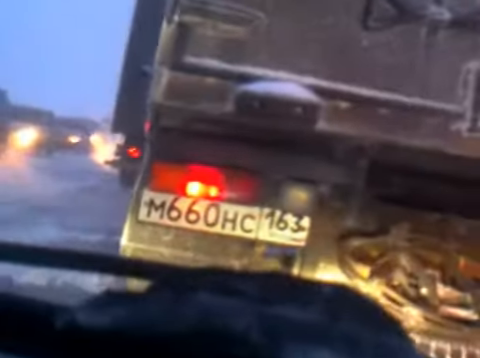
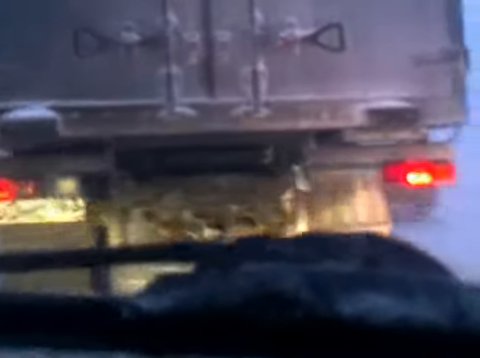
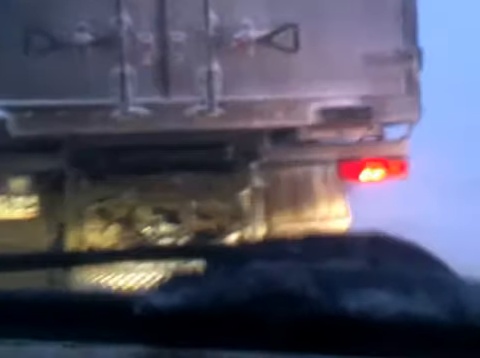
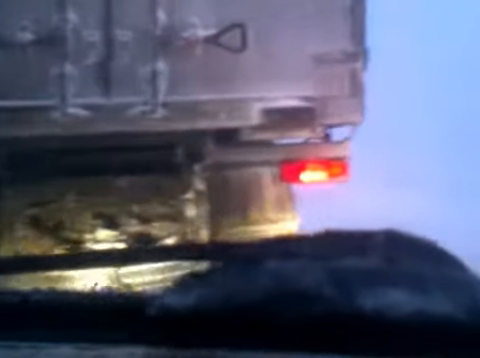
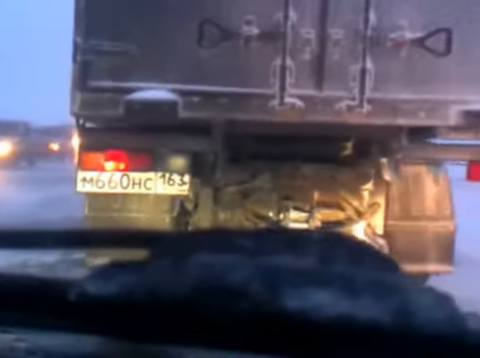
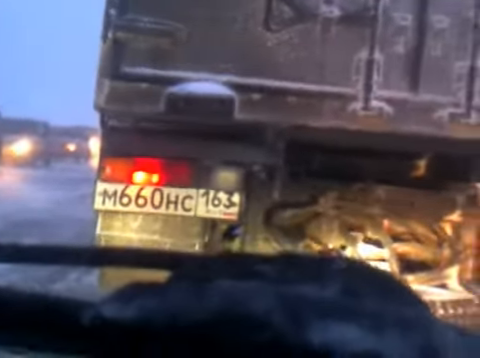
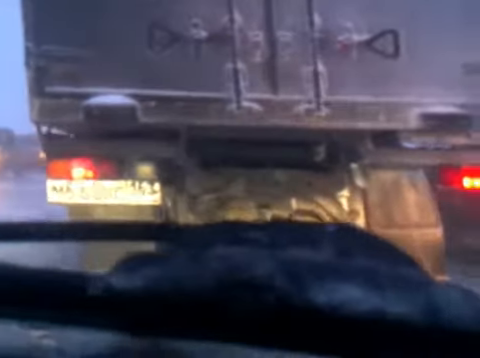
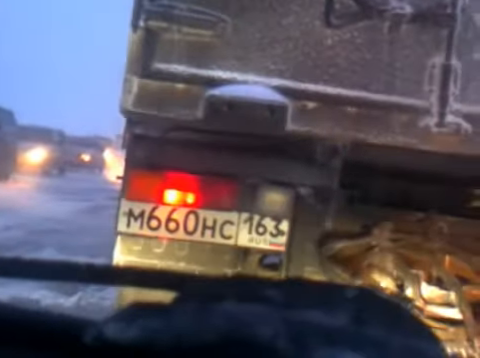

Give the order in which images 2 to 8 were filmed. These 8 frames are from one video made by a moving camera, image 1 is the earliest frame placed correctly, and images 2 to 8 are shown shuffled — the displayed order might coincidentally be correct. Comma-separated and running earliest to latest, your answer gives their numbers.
8, 6, 5, 7, 2, 3, 4
